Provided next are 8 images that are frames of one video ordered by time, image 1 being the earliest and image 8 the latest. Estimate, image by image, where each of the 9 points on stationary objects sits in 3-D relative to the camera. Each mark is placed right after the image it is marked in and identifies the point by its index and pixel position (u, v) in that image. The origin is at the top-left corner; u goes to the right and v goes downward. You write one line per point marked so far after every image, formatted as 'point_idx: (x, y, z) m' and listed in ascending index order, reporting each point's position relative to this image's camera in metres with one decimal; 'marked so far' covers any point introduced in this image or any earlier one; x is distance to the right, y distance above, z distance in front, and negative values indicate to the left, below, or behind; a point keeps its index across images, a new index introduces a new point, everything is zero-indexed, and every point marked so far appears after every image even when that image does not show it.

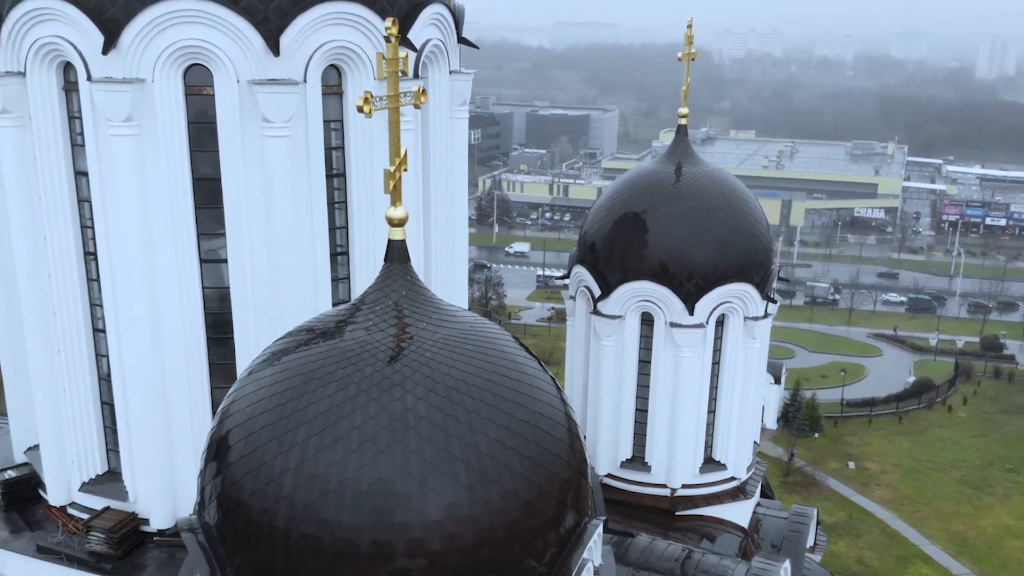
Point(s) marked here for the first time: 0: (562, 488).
0: (+0.2, -1.0, +4.1) m
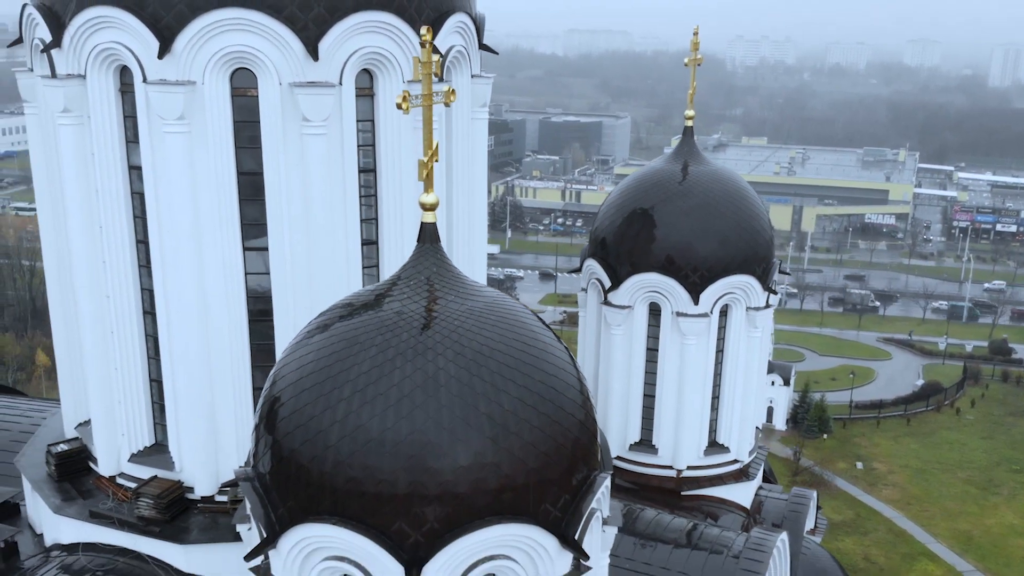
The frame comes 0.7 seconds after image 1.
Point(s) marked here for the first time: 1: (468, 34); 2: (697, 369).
0: (+0.3, -0.9, +4.6) m
1: (-0.4, +2.2, +7.1) m
2: (+1.9, -0.8, +8.5) m
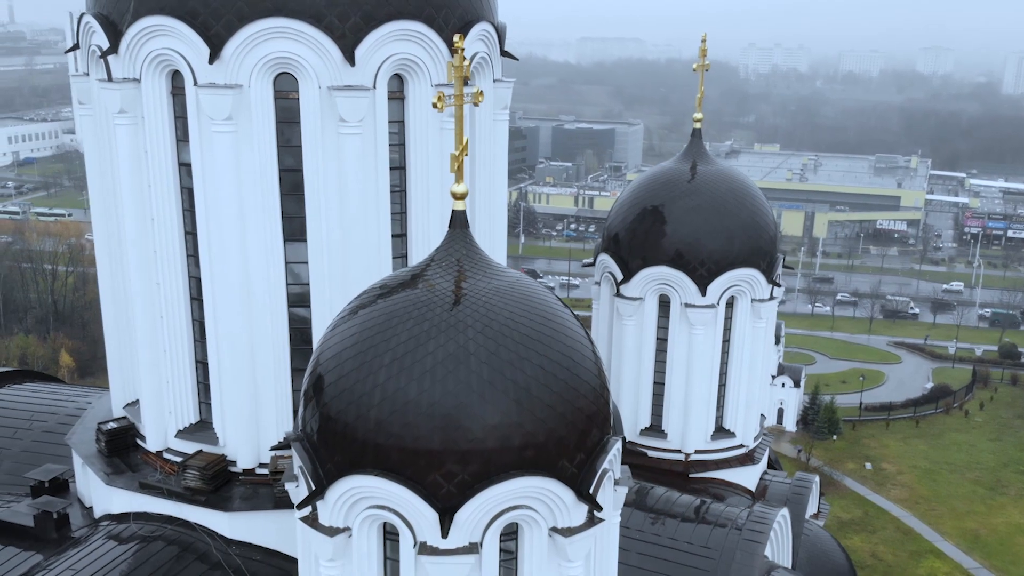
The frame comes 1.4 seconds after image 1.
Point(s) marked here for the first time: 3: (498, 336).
0: (+0.5, -0.7, +5.1) m
1: (-0.2, +2.3, +7.7) m
2: (+2.1, -0.7, +8.9) m
3: (-0.1, -0.3, +4.9) m
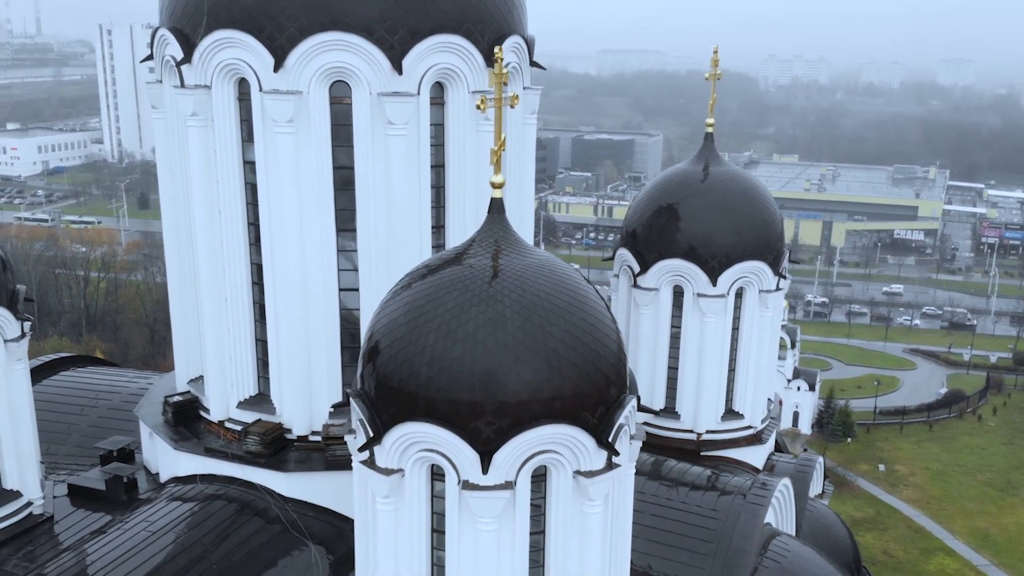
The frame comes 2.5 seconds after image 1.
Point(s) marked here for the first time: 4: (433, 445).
0: (+0.7, -0.6, +5.8) m
1: (+0.1, +2.5, +8.5) m
2: (+2.4, -0.6, +9.7) m
3: (+0.1, -0.1, +5.7) m
4: (-0.5, -1.1, +5.5) m
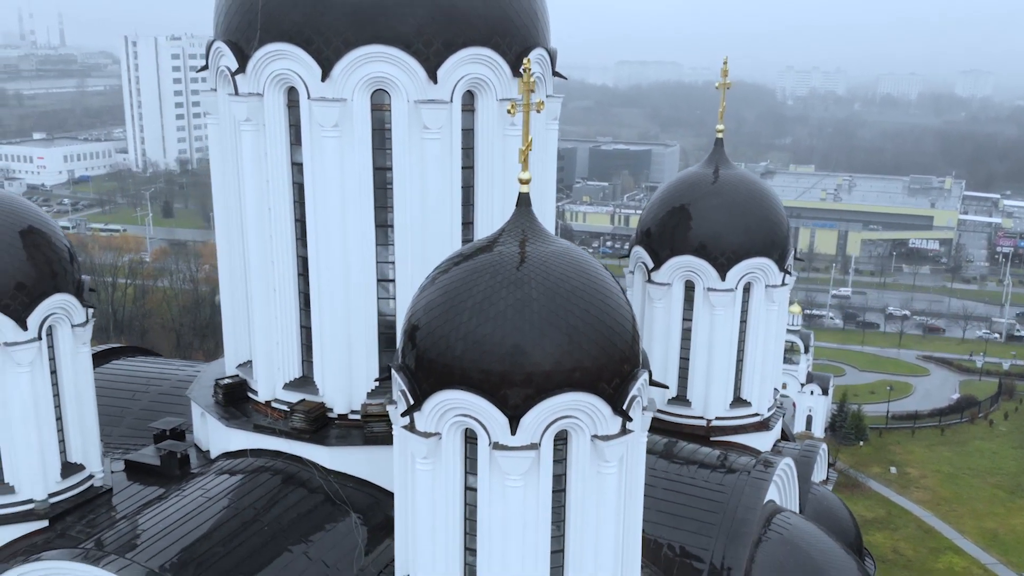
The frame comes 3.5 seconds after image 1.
0: (+0.9, -0.5, +6.5) m
1: (+0.4, +2.5, +9.2) m
2: (+2.7, -0.6, +10.3) m
3: (+0.3, 0.0, +6.4) m
4: (-0.3, -0.9, +6.3) m
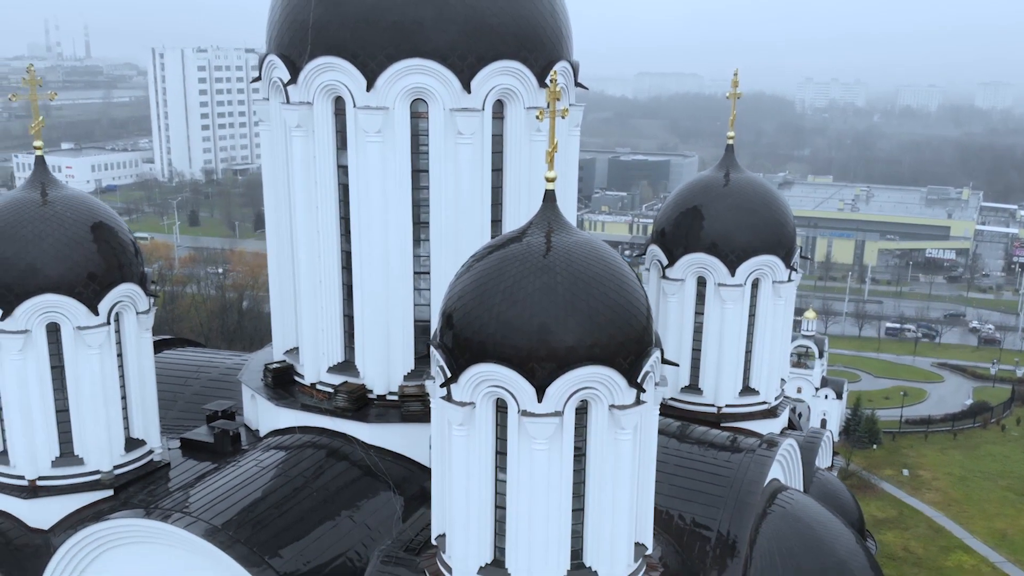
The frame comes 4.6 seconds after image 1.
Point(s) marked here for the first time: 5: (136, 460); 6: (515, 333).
0: (+1.1, -0.3, +7.3) m
1: (+0.7, +2.6, +10.1) m
2: (+3.0, -0.5, +11.1) m
3: (+0.6, +0.1, +7.2) m
4: (-0.1, -0.8, +7.1) m
5: (-4.7, -2.2, +10.3) m
6: (0.0, -0.4, +7.0) m
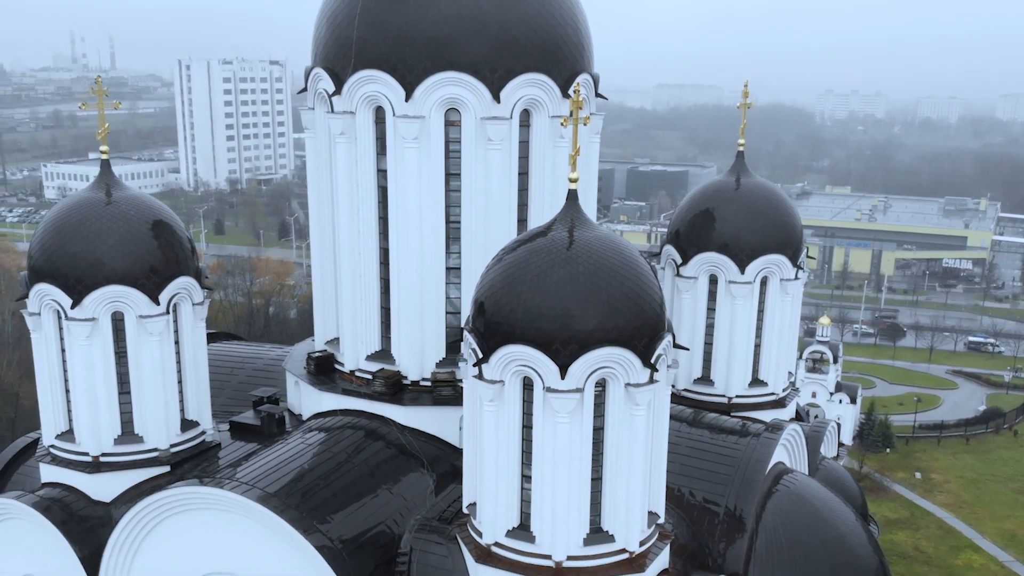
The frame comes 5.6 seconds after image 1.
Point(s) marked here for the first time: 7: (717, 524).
0: (+1.4, -0.2, +8.1) m
1: (+1.0, +2.7, +10.9) m
2: (+3.3, -0.5, +11.8) m
3: (+0.8, +0.2, +8.0) m
4: (+0.1, -0.7, +7.9) m
5: (-4.4, -2.1, +11.2) m
6: (+0.3, -0.3, +7.8) m
7: (+2.4, -2.8, +9.6) m
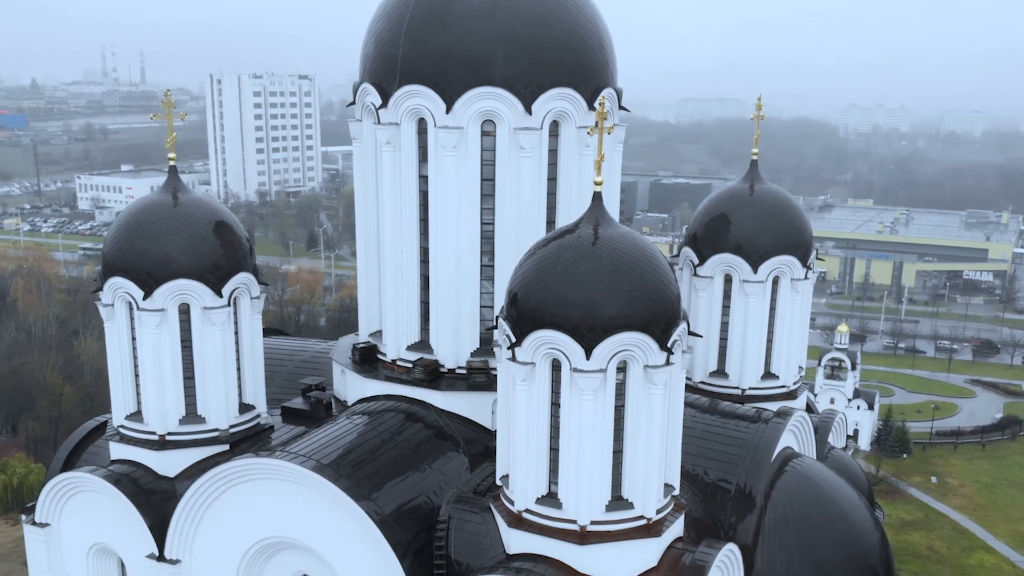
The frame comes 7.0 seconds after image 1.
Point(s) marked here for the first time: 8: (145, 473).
0: (+1.7, -0.2, +9.0) m
1: (+1.5, +2.7, +11.9) m
2: (+3.8, -0.5, +12.7) m
3: (+1.2, +0.3, +9.0) m
4: (+0.5, -0.6, +8.8) m
5: (-4.0, -2.0, +12.2) m
6: (+0.6, -0.2, +8.8) m
7: (+2.8, -2.7, +10.5) m
8: (-5.3, -2.6, +11.7) m
